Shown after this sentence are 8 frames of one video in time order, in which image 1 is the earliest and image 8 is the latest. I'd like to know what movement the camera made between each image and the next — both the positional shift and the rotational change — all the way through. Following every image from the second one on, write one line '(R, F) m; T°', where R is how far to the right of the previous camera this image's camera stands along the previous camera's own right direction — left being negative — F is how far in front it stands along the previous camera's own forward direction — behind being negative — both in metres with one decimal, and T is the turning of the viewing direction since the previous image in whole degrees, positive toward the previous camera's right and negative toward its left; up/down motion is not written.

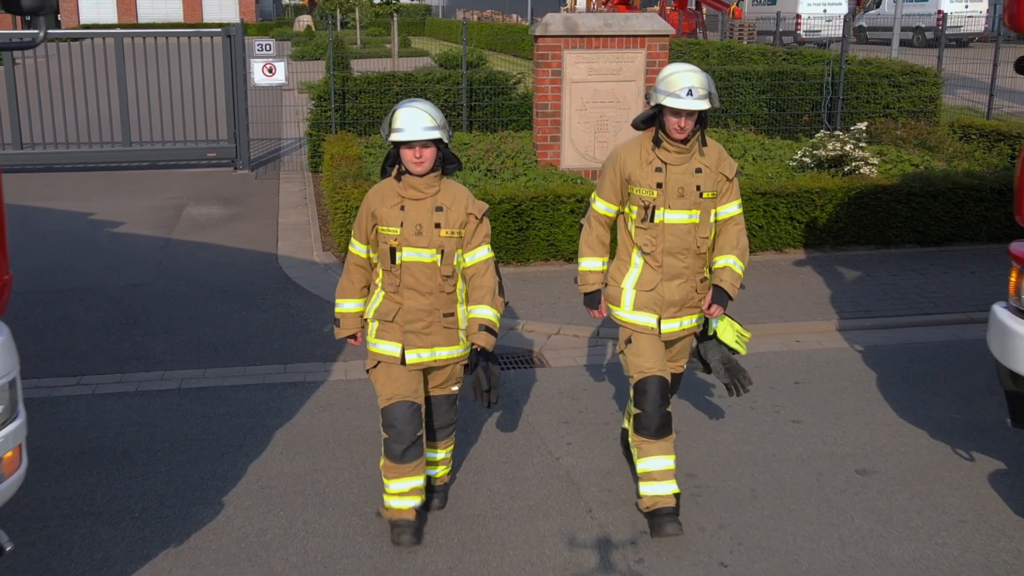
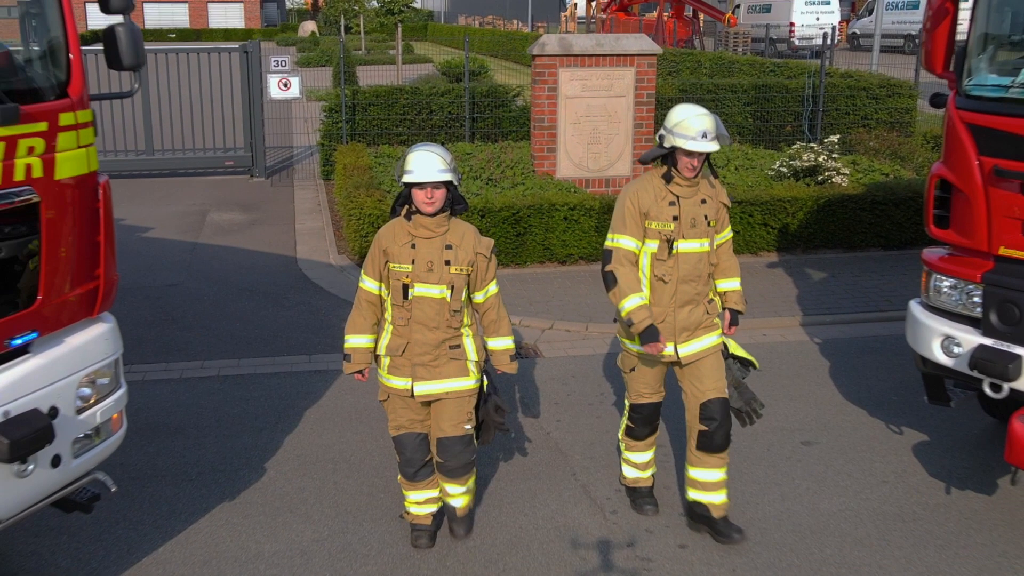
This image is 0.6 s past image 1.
(0.0, -0.6) m; 0°
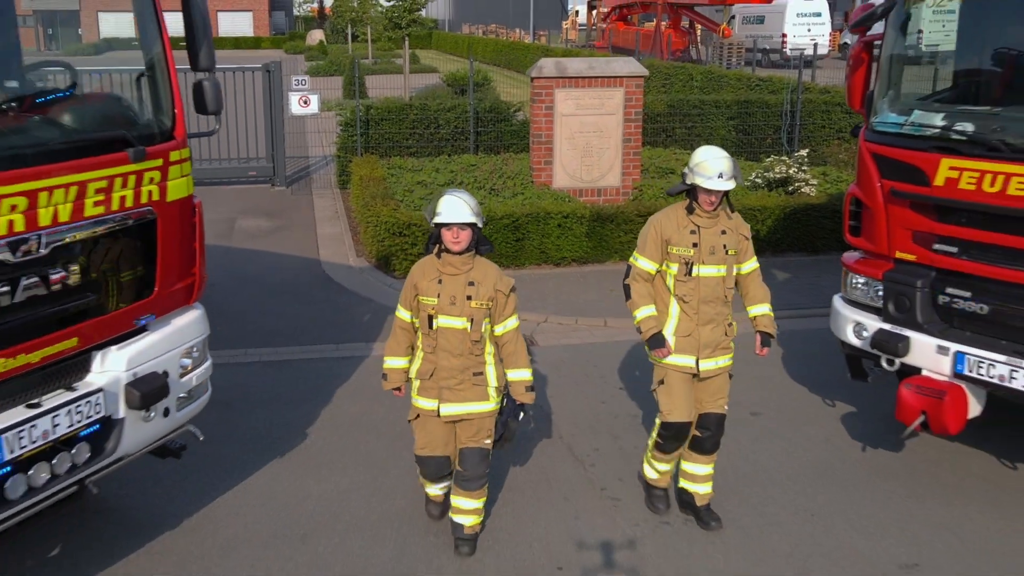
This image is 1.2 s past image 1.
(0.0, -0.9) m; 0°
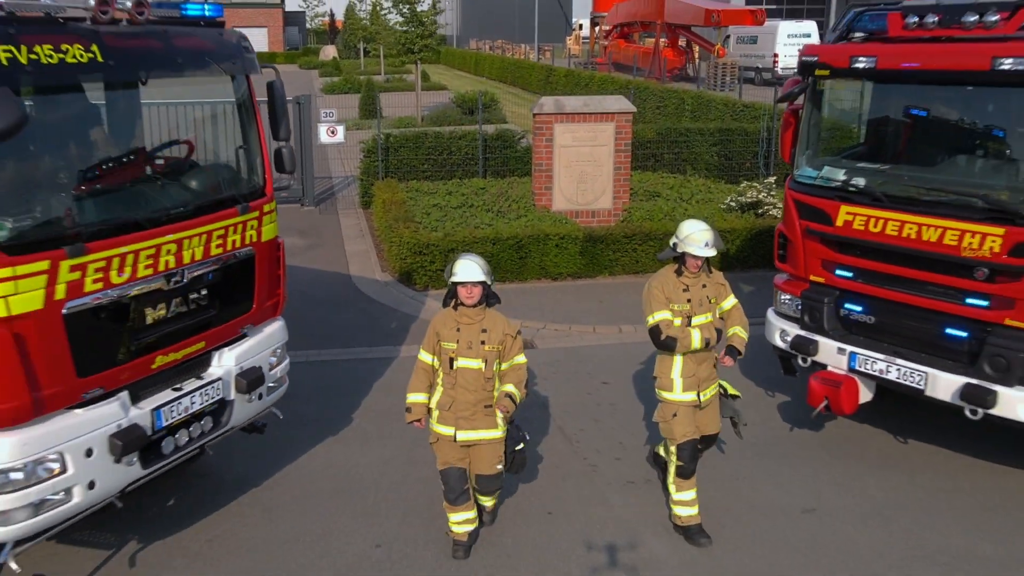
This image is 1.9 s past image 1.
(0.0, -1.3) m; -1°
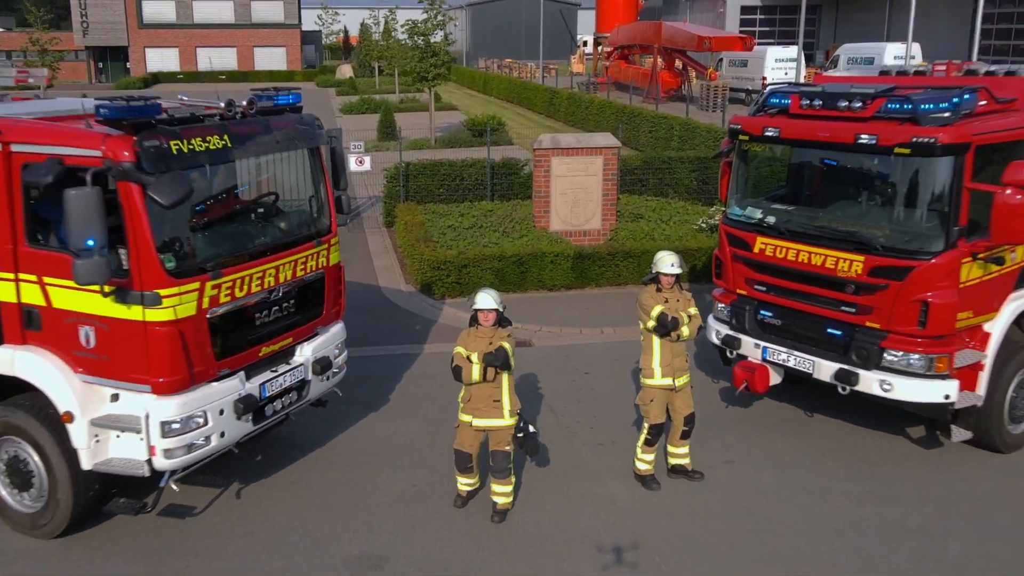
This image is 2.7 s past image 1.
(+0.1, -1.8) m; -1°
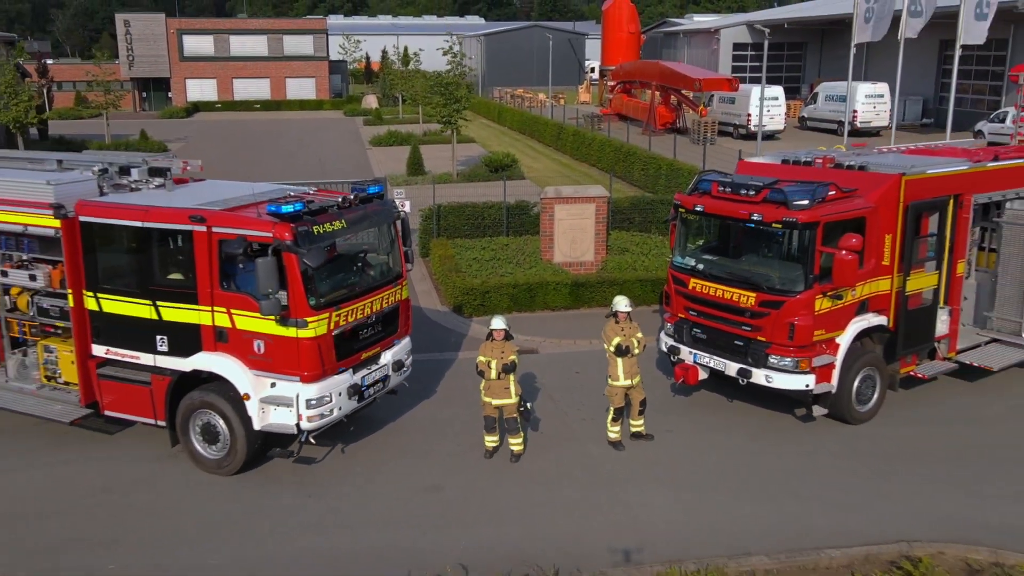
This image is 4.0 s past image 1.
(0.0, -3.2) m; -1°
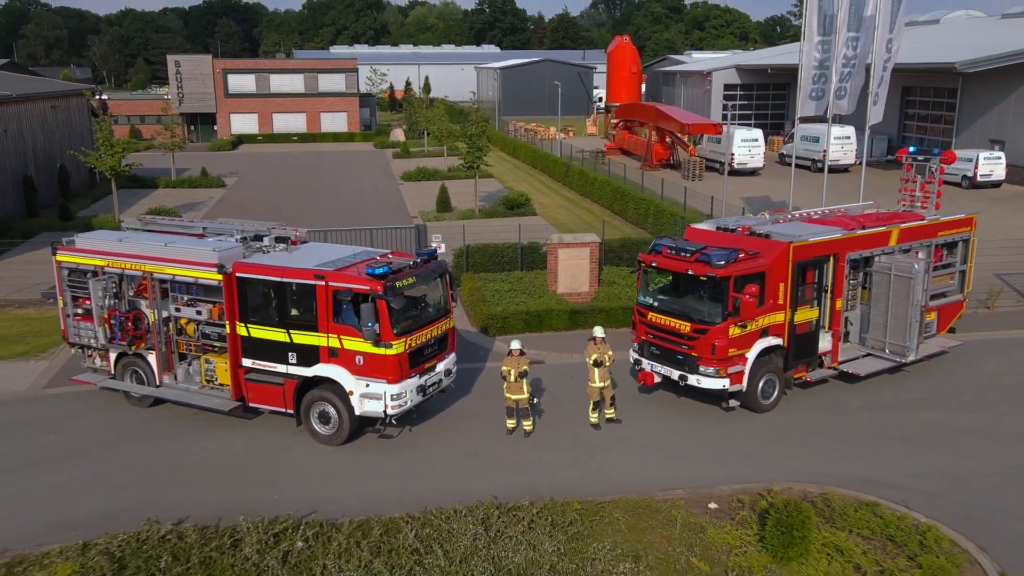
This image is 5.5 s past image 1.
(0.0, -4.5) m; -1°
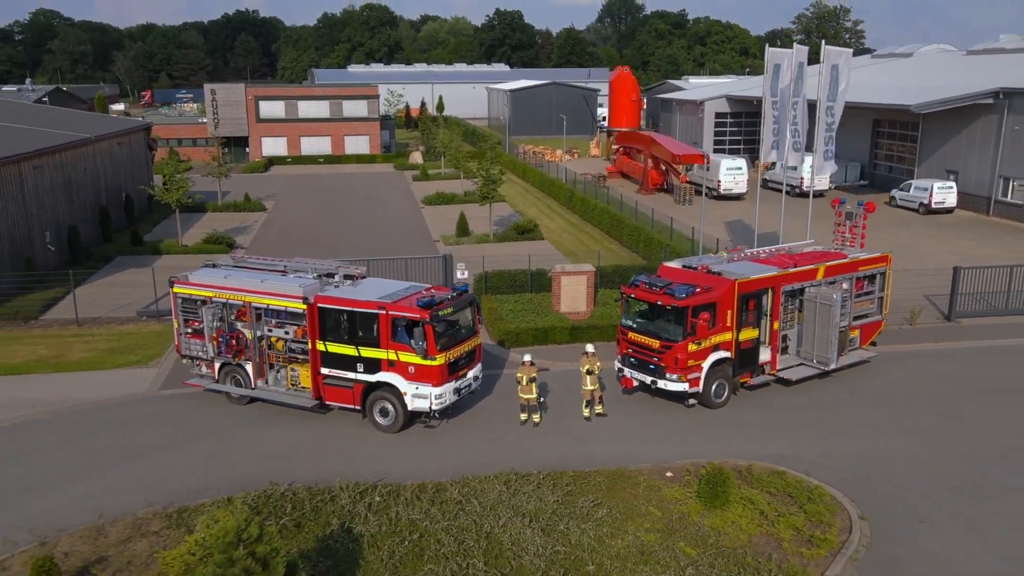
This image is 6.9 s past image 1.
(-0.1, -4.5) m; -1°
